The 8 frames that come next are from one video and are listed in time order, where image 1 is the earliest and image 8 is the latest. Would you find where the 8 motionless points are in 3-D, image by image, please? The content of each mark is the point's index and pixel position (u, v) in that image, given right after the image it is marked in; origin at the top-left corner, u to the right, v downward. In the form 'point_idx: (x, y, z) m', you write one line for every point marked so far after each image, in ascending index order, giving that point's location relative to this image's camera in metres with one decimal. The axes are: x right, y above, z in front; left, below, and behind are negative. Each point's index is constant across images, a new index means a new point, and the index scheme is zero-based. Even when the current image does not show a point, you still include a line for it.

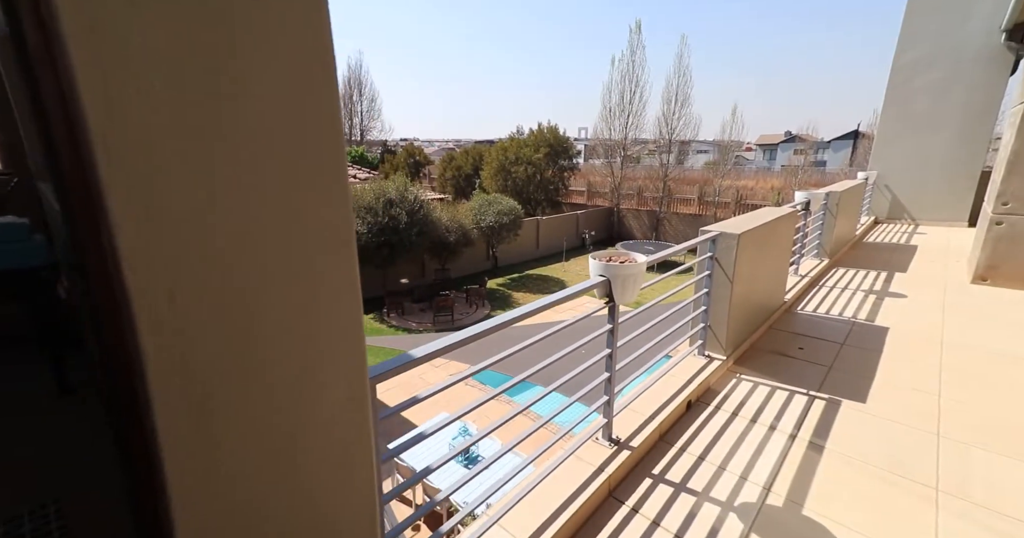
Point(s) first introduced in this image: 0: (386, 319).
0: (-2.7, -1.1, +9.9) m
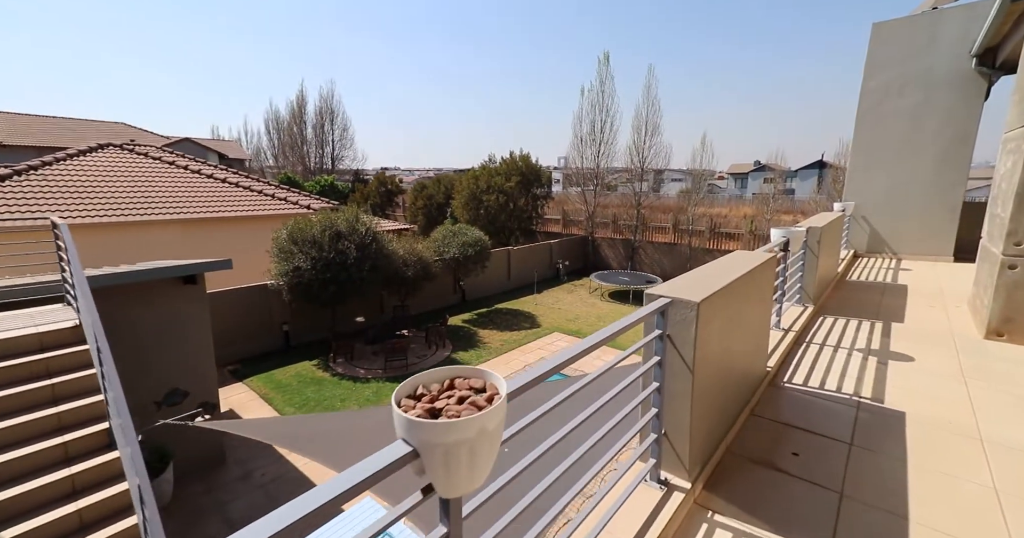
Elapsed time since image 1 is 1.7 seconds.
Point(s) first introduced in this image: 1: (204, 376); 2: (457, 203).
0: (-3.5, -1.9, +8.9) m
1: (-4.1, -1.5, +6.0) m
2: (-2.0, +2.5, +17.1) m
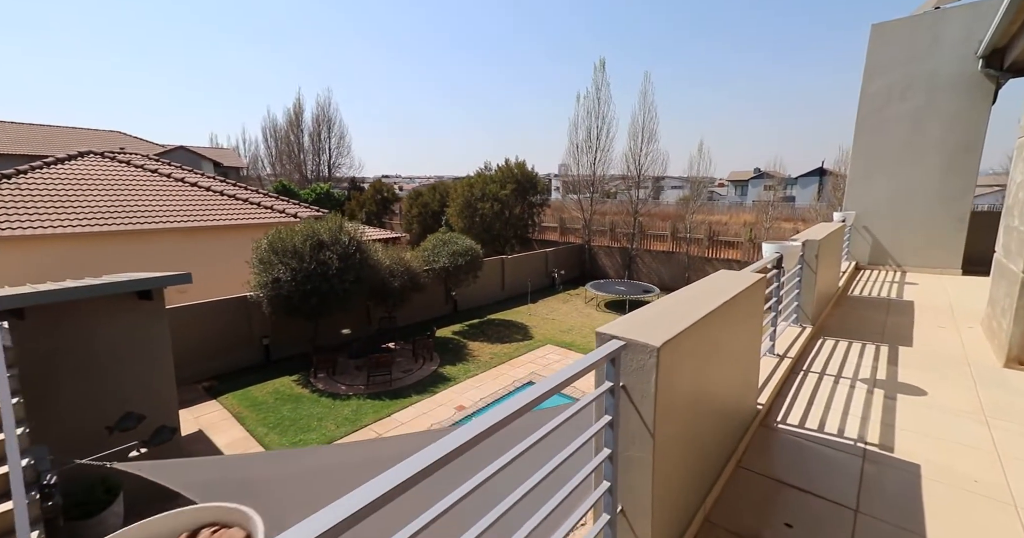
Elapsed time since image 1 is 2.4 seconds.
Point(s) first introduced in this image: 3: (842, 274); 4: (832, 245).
0: (-3.7, -2.1, +8.6) m
1: (-4.3, -1.6, +5.6) m
2: (-2.2, +2.1, +16.8) m
3: (+3.7, -0.1, +5.2) m
4: (+3.0, +0.2, +4.3) m
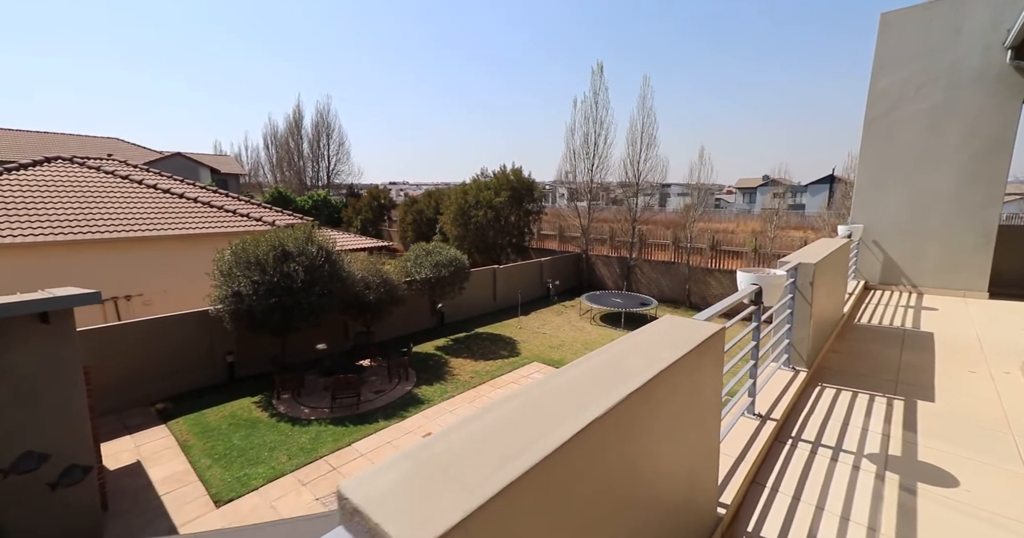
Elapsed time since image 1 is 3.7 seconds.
0: (-4.1, -2.3, +7.9) m
1: (-4.7, -1.8, +5.1) m
2: (-2.5, +1.8, +16.3) m
3: (+3.3, -0.3, +4.5) m
4: (+2.5, 0.0, +3.6) m
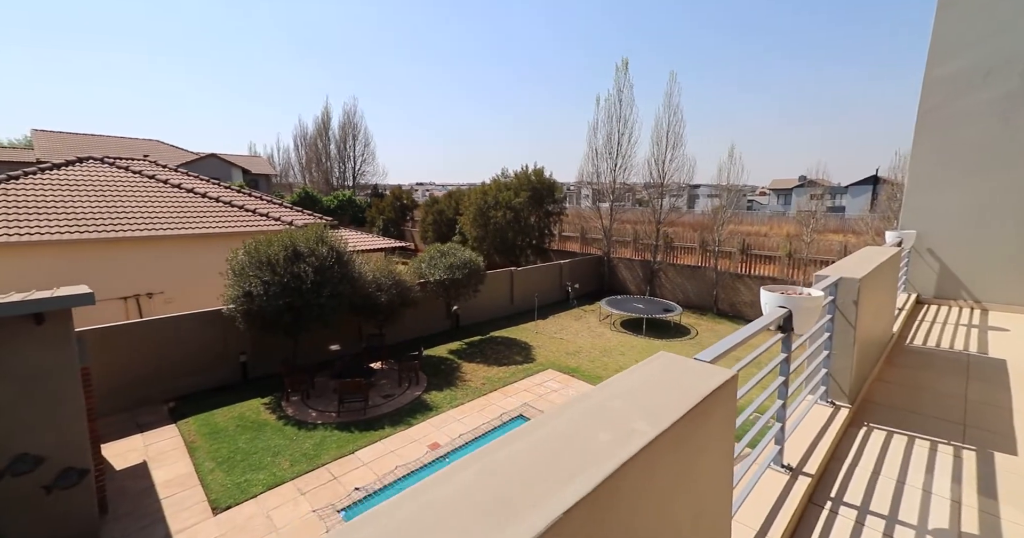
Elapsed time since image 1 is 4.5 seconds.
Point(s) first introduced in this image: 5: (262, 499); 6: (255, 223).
0: (-3.9, -2.4, +7.8) m
1: (-4.7, -1.8, +5.0) m
2: (-1.8, +1.7, +16.0) m
3: (+3.3, -0.4, +4.0) m
4: (+2.5, -0.1, +3.1) m
5: (-3.1, -2.8, +5.7) m
6: (-6.2, +1.1, +11.1) m
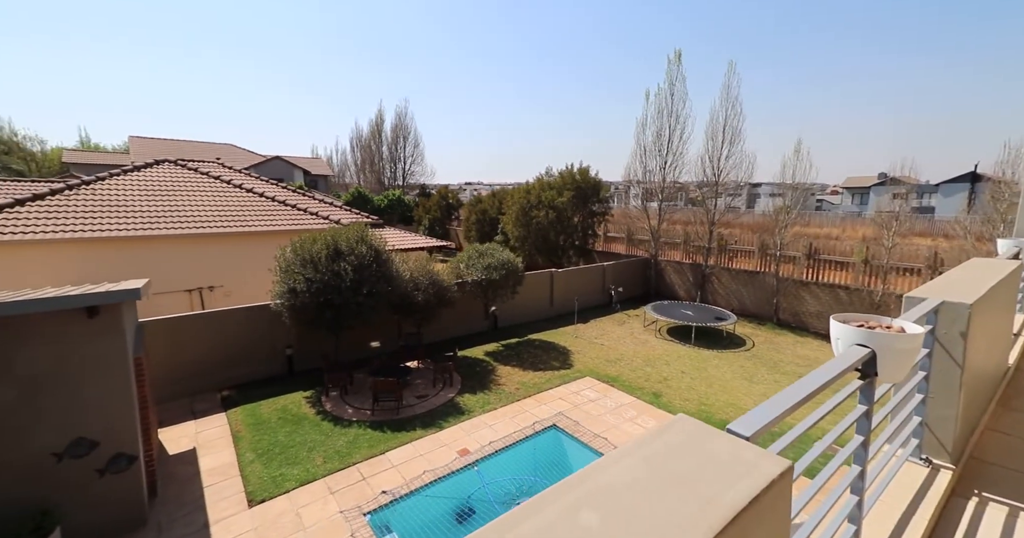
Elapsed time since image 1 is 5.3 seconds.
0: (-3.3, -2.3, +7.9) m
1: (-4.4, -1.7, +5.2) m
2: (-0.2, +1.7, +15.8) m
3: (+3.5, -0.4, +3.3) m
4: (+2.6, -0.1, +2.5) m
5: (-2.7, -2.8, +5.7) m
6: (-5.2, +1.2, +11.4) m
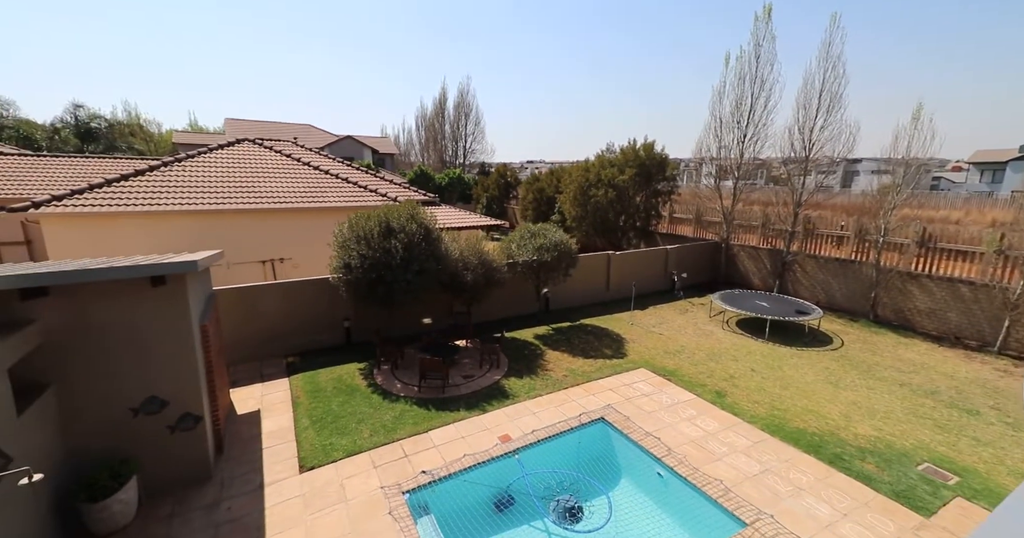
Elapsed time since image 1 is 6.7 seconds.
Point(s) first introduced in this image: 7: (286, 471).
0: (-2.4, -1.9, +8.0) m
1: (-3.8, -1.4, +5.4) m
2: (+1.8, +2.4, +15.3) m
3: (+3.7, -0.4, +2.5) m
4: (+2.8, -0.1, +1.8) m
5: (-2.1, -2.4, +5.7) m
6: (-3.7, +1.8, +11.6) m
7: (-2.8, -2.5, +5.7) m
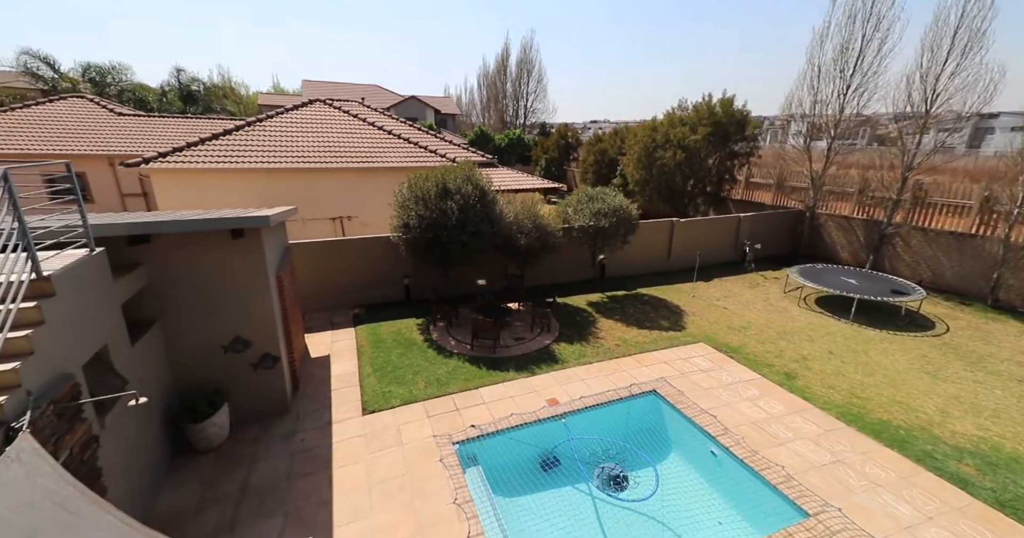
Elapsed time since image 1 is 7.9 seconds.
0: (-1.5, -1.1, +8.2) m
1: (-3.2, -0.7, +5.7) m
2: (+3.8, +3.4, +14.5) m
3: (+4.0, -0.4, +1.8) m
4: (+3.0, -0.1, +1.3) m
5: (-1.5, -1.9, +5.9) m
6: (-2.2, +2.9, +11.6) m
7: (-2.2, -1.9, +6.0) m
